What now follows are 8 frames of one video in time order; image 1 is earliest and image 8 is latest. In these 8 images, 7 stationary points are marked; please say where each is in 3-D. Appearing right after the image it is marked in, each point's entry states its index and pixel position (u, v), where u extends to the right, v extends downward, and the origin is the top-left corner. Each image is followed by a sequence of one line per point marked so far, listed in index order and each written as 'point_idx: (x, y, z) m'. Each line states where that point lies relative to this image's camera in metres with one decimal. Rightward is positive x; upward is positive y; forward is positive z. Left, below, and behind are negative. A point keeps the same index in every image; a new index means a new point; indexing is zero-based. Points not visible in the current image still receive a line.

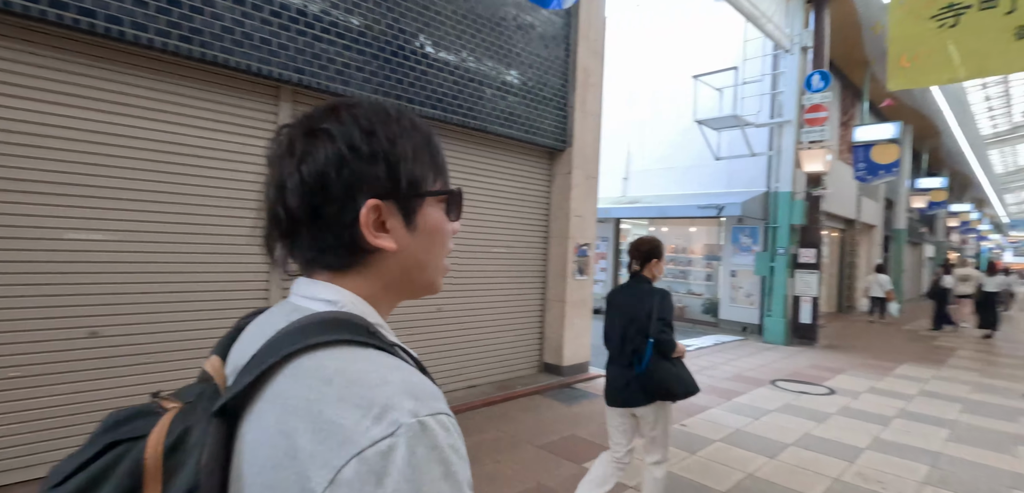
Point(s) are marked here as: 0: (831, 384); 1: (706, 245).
0: (+4.2, -1.8, +6.4) m
1: (+4.6, 0.0, +11.7) m
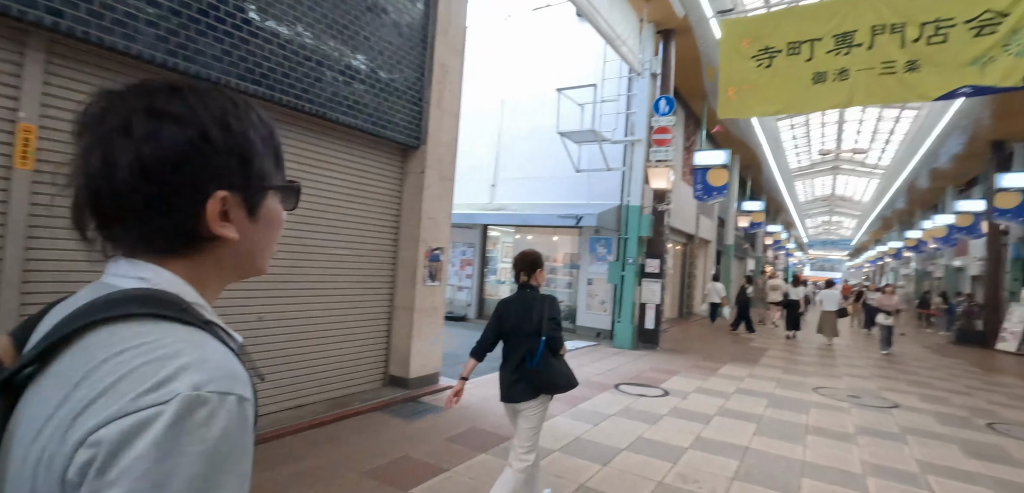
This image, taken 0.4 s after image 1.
0: (+2.2, -2.0, +6.8) m
1: (+1.3, -0.2, +12.1) m
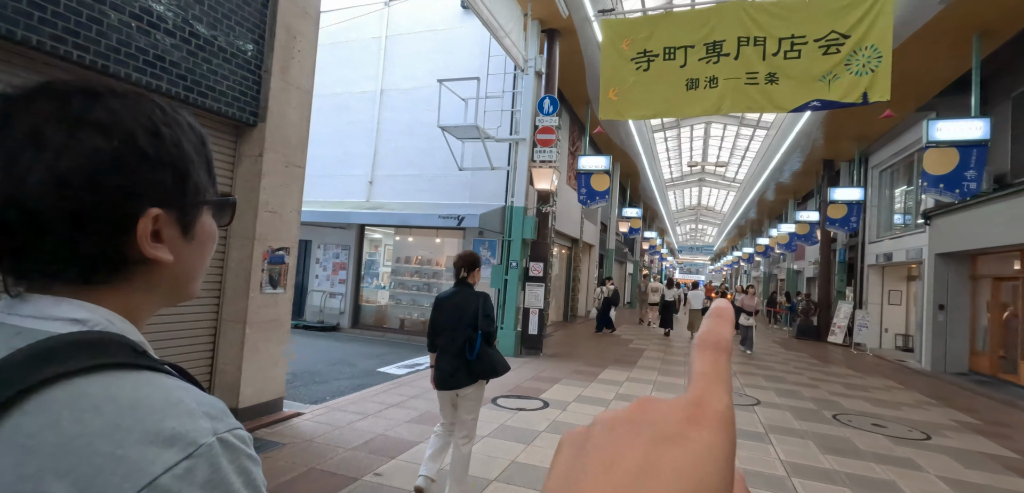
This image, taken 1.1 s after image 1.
0: (+0.4, -2.0, +6.5) m
1: (-1.5, -0.2, +11.4) m
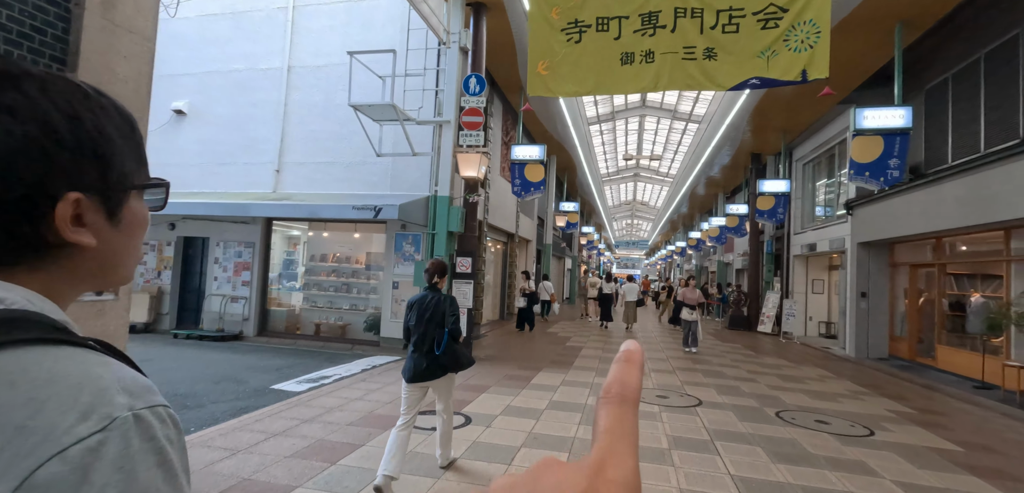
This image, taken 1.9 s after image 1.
0: (-0.5, -1.9, +5.6) m
1: (-3.1, -0.1, +10.3) m
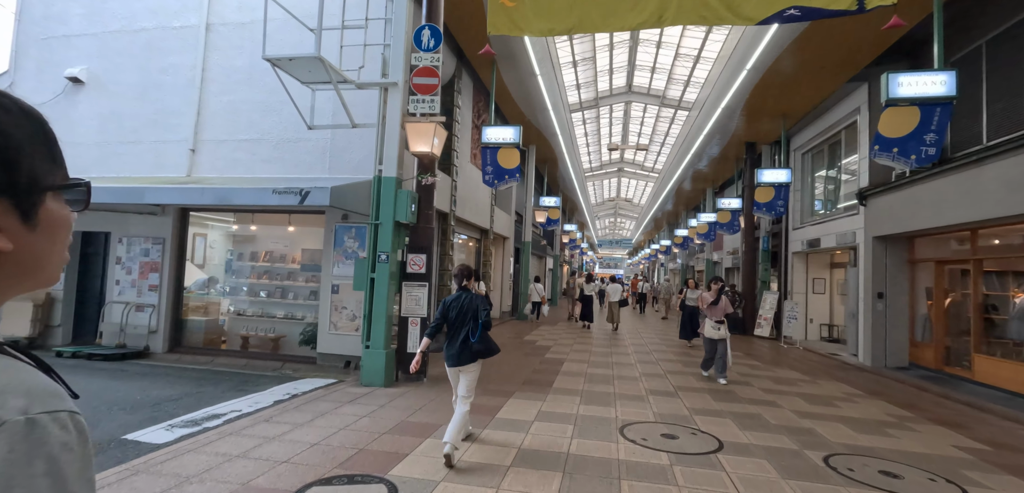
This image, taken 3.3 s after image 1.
0: (-0.9, -1.8, +3.9) m
1: (-3.6, -0.1, +8.5) m
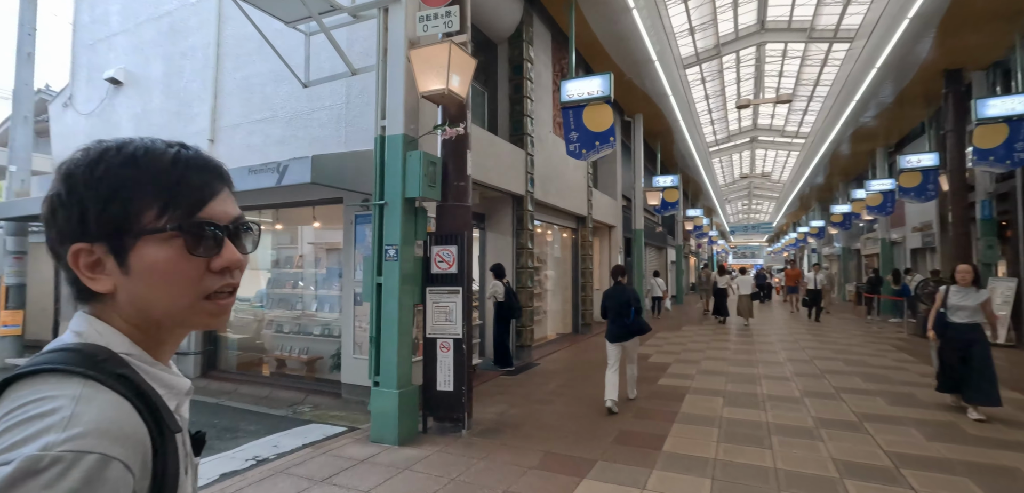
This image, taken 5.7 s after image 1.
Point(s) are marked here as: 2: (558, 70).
0: (-0.9, -1.7, +1.6) m
1: (-2.5, -0.1, +6.8) m
2: (+1.0, +3.9, +10.6) m
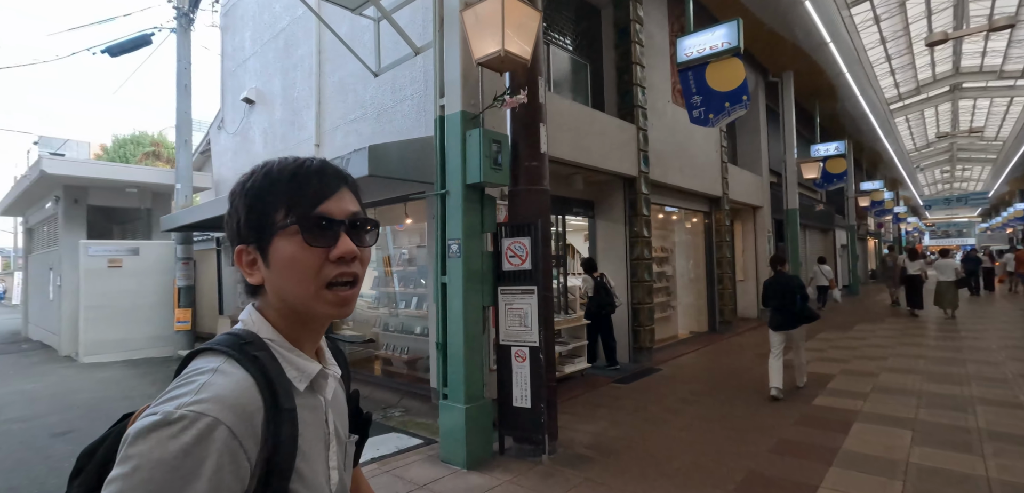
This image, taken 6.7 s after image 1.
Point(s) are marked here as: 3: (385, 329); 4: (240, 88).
0: (-1.0, -1.7, +1.1) m
1: (-1.2, 0.0, +6.5) m
2: (+3.1, +4.1, +9.2) m
3: (-2.0, -1.3, +7.4) m
4: (-5.5, +3.2, +9.7) m
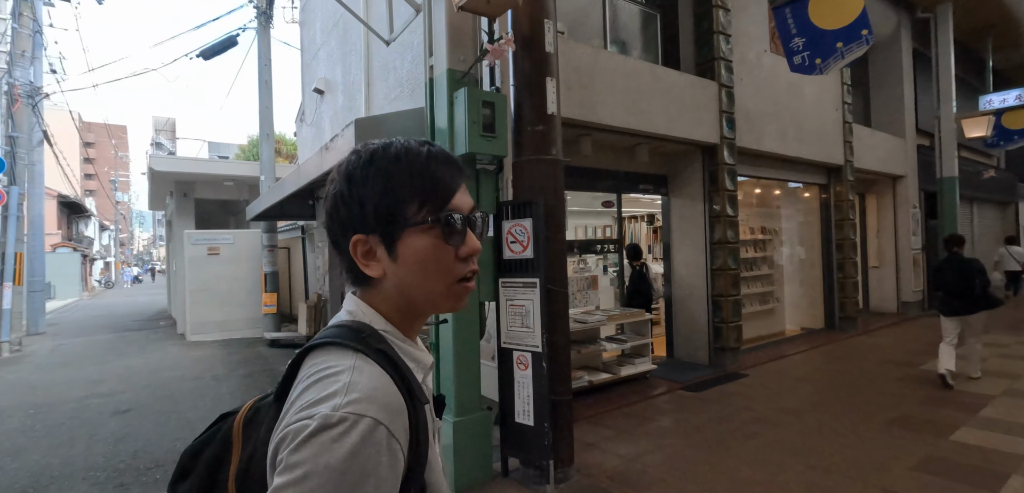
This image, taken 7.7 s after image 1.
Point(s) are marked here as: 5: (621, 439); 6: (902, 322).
0: (-1.6, -1.7, +0.8) m
1: (-0.6, +0.2, +6.0) m
2: (+4.1, +4.4, +7.5) m
3: (-1.2, -1.1, +7.1) m
4: (-4.1, +3.4, +10.0) m
5: (+0.9, -1.6, +4.1) m
6: (+7.9, -1.5, +9.8) m
